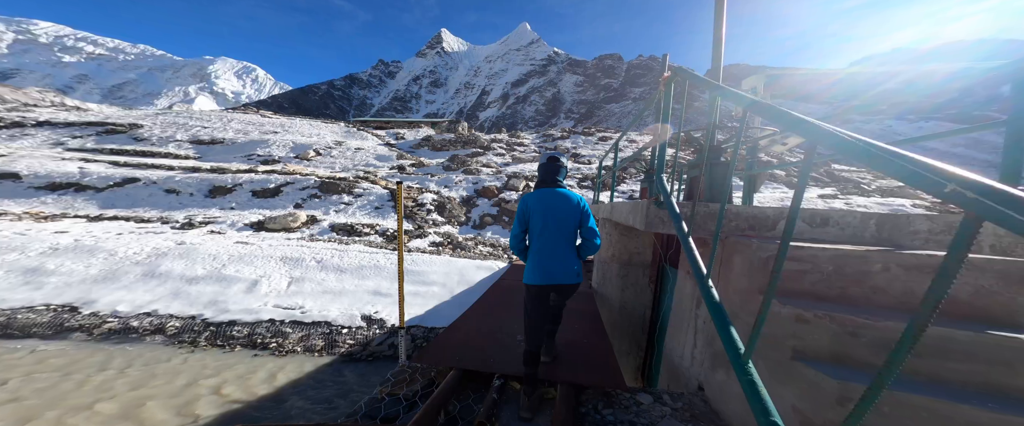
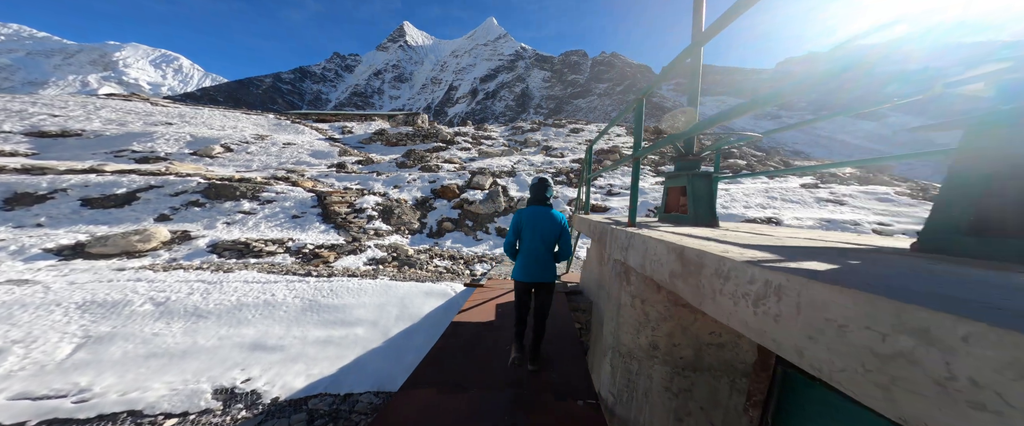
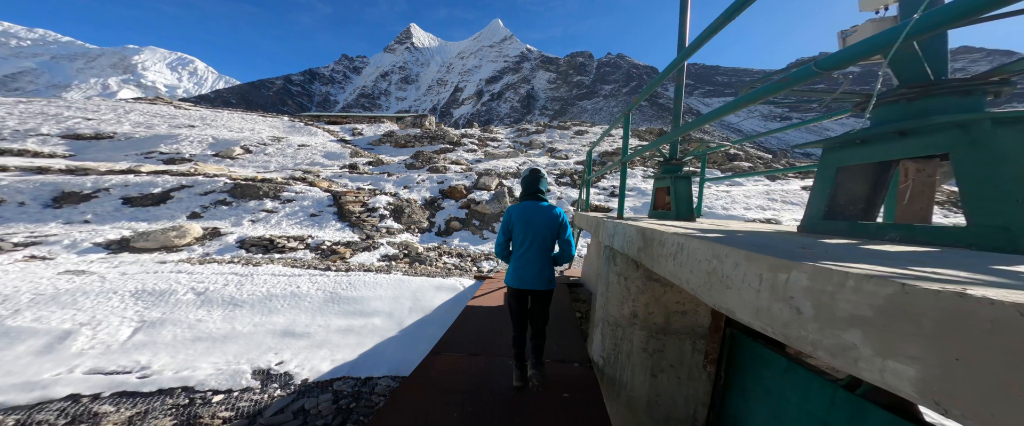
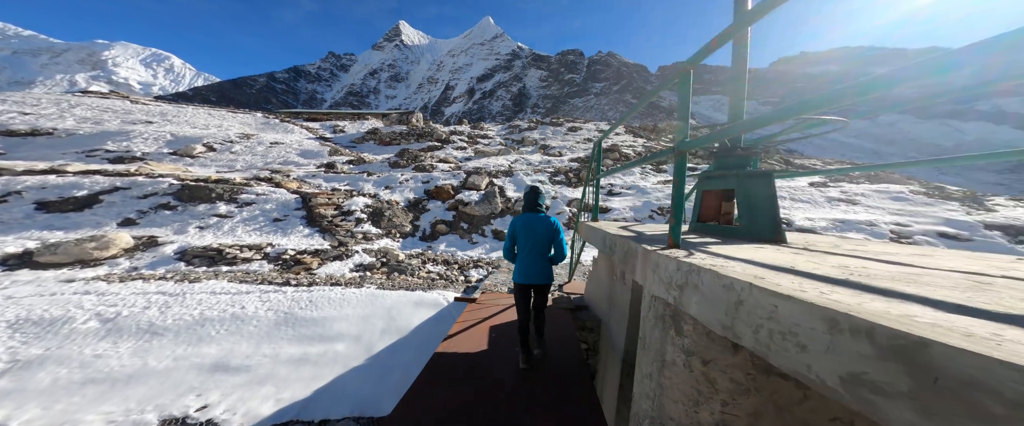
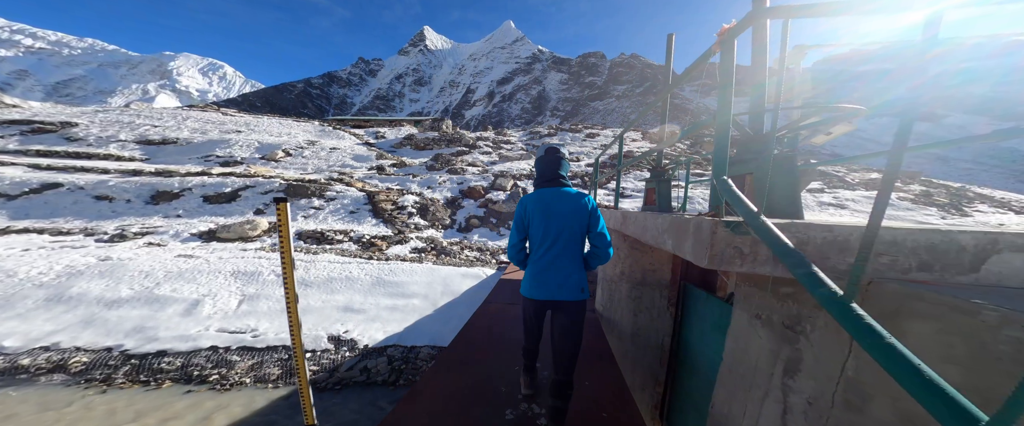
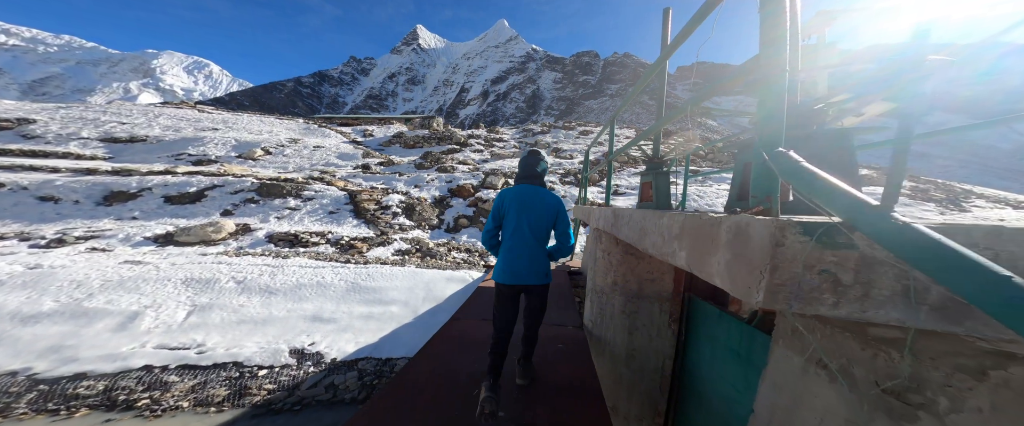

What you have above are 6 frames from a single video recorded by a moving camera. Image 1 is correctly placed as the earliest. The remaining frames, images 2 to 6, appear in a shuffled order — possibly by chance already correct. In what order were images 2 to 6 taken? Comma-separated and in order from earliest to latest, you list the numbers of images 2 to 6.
5, 6, 3, 2, 4
